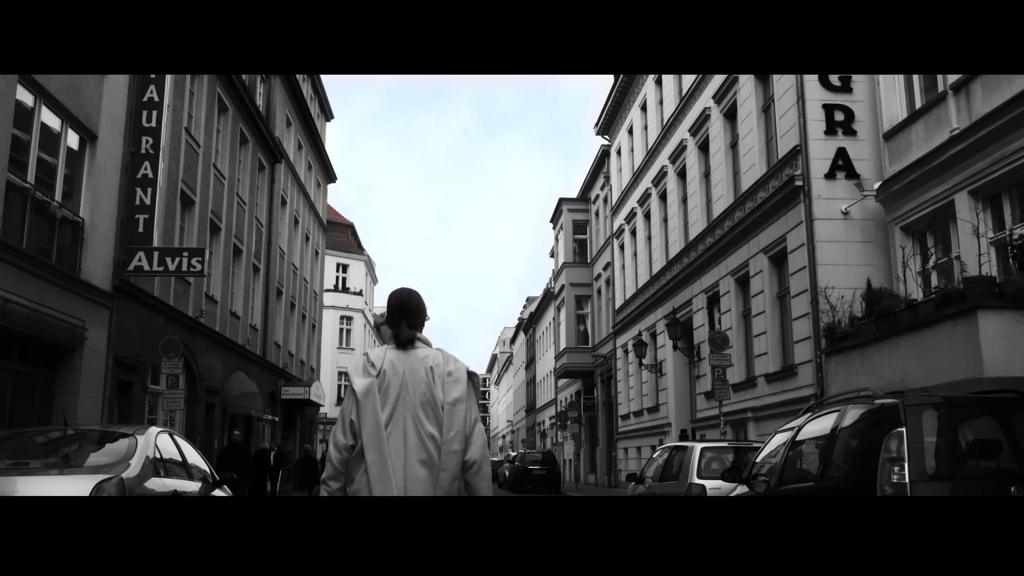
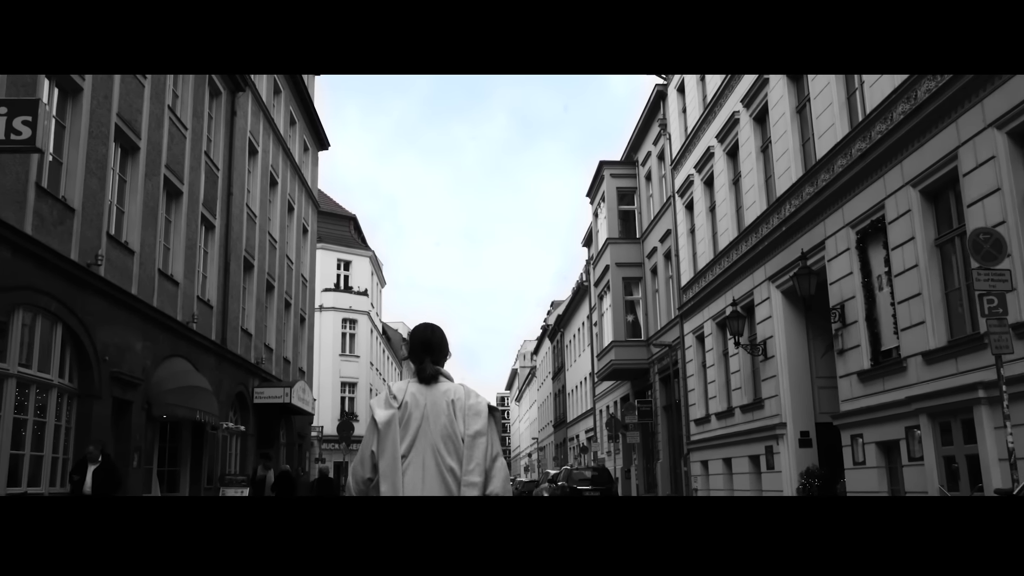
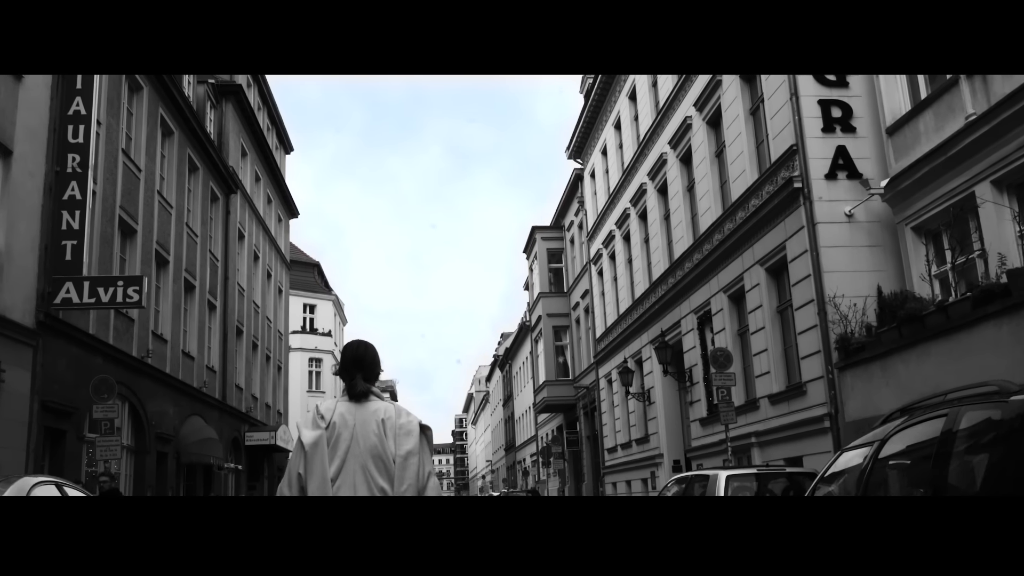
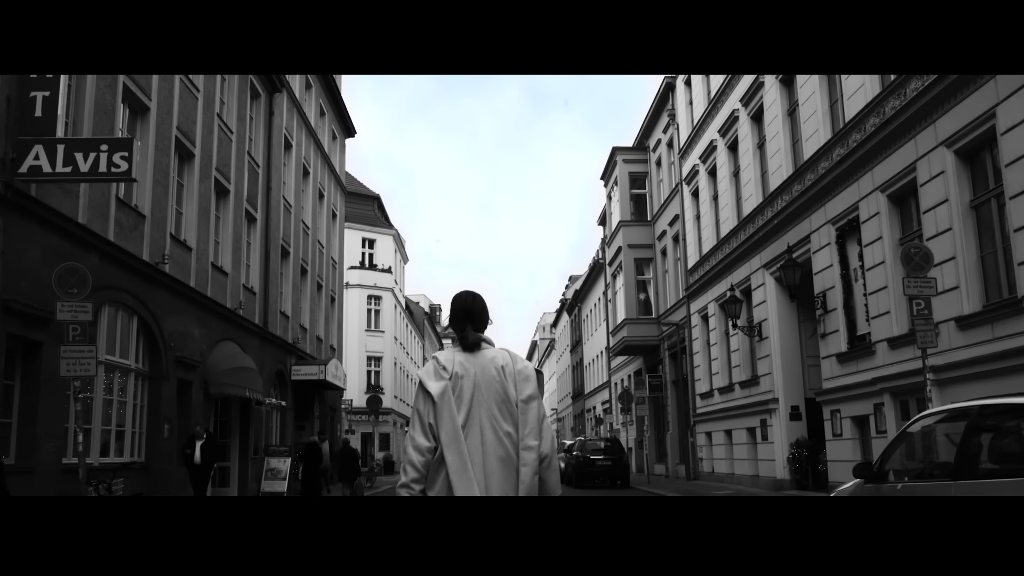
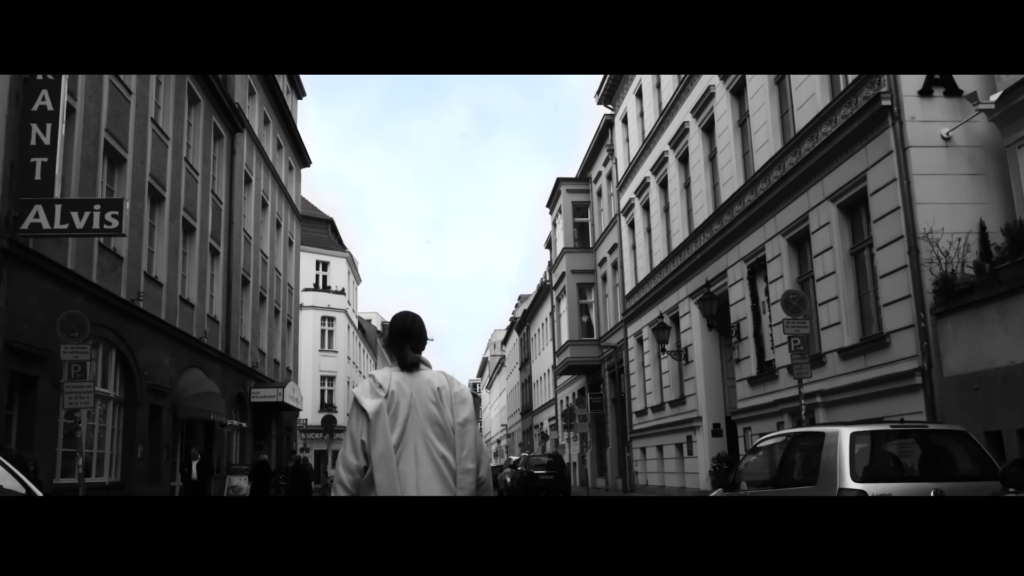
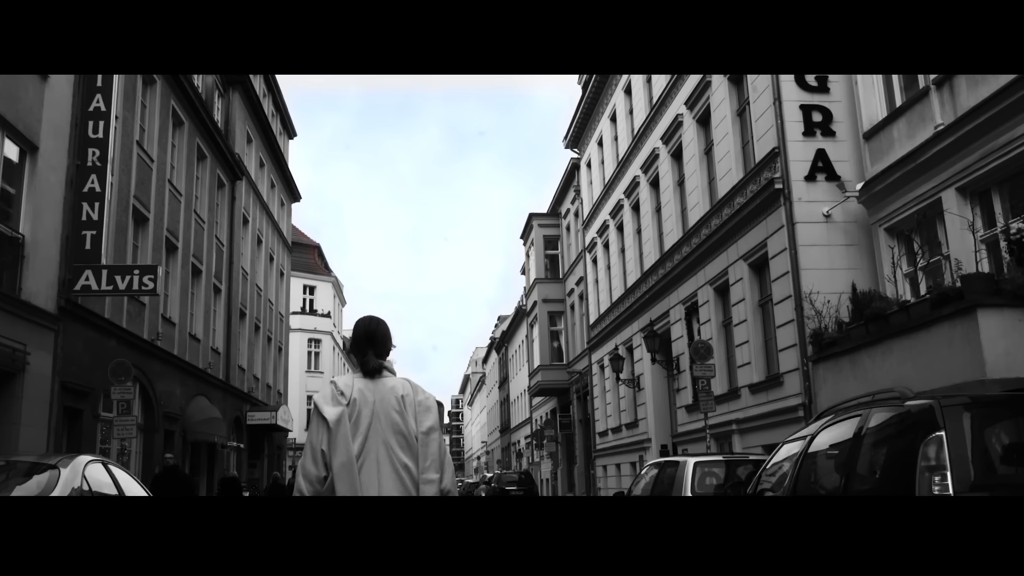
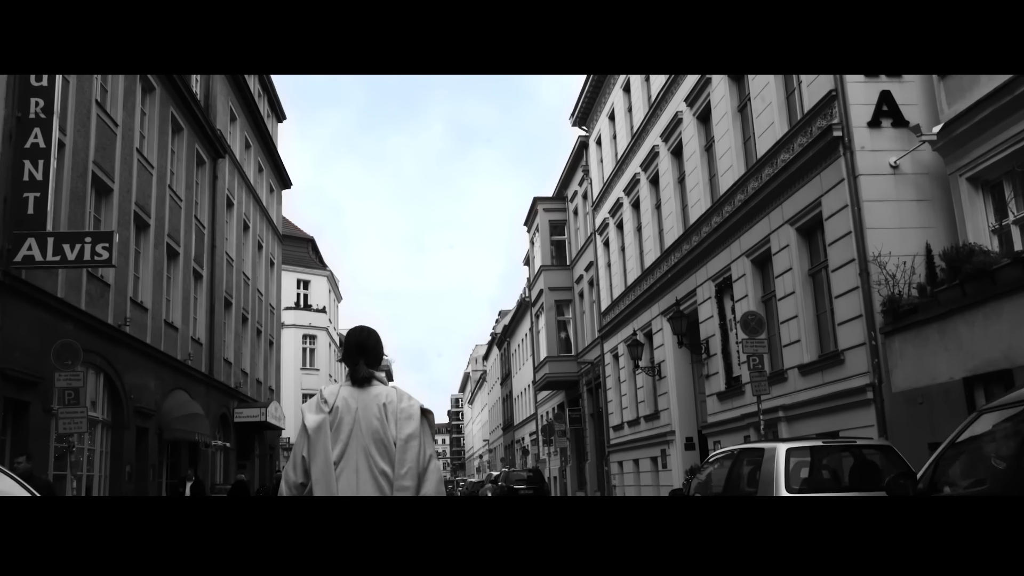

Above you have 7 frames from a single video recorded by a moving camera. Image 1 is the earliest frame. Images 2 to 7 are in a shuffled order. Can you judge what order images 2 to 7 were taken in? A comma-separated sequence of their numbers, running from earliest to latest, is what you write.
6, 3, 7, 5, 4, 2
